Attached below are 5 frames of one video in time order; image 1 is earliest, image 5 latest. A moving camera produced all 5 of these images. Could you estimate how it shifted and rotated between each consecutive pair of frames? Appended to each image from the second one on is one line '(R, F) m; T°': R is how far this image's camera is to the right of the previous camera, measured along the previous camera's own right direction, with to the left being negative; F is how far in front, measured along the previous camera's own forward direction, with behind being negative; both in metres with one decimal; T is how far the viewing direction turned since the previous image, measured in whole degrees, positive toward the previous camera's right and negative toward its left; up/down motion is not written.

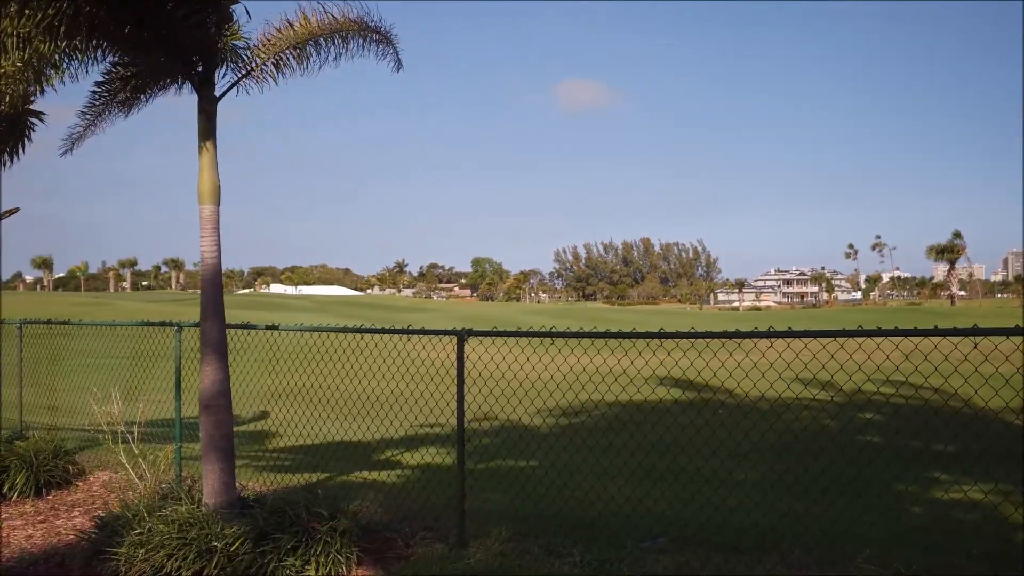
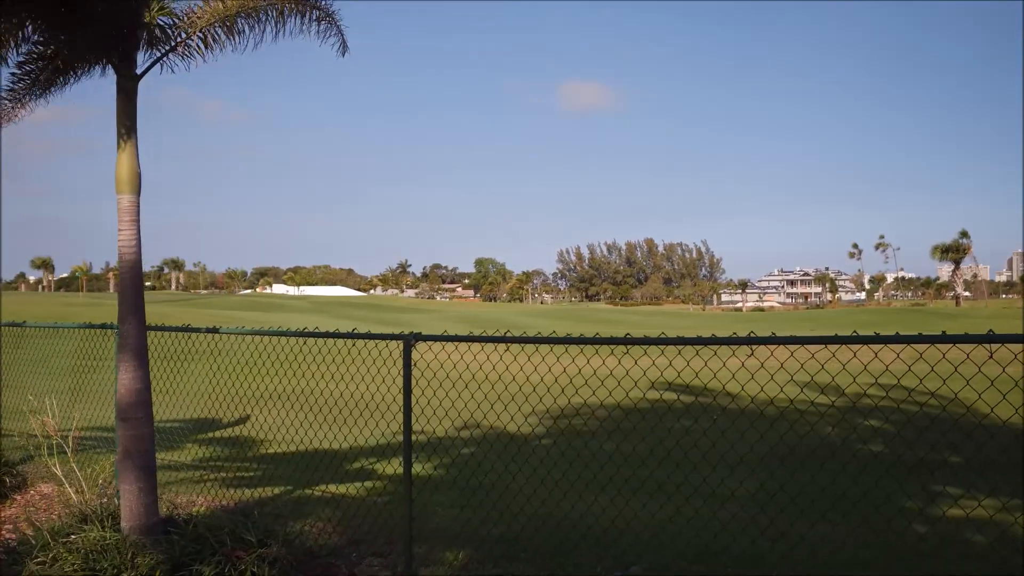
(+0.3, +0.6) m; 0°
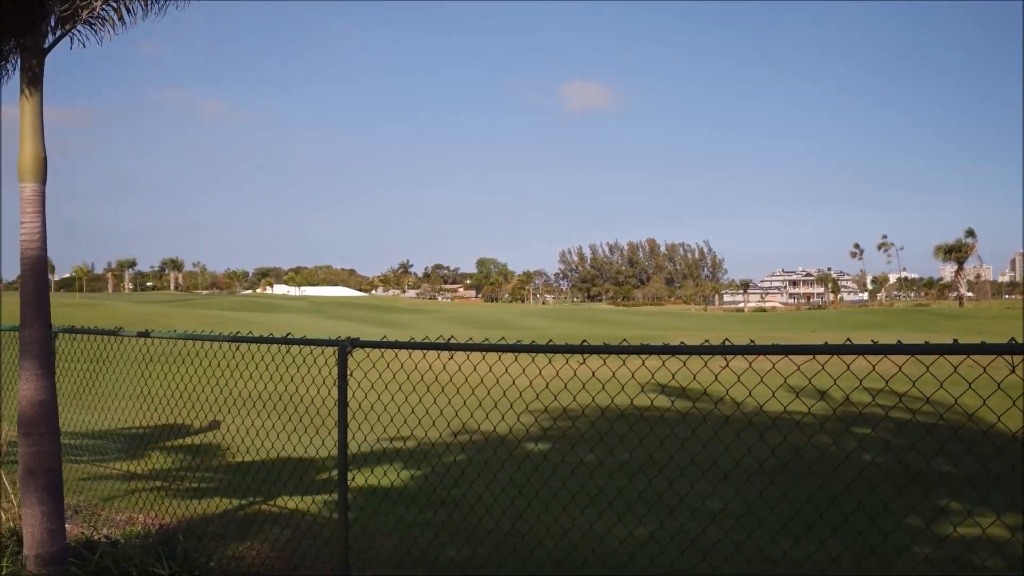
(+0.3, +0.6) m; 0°
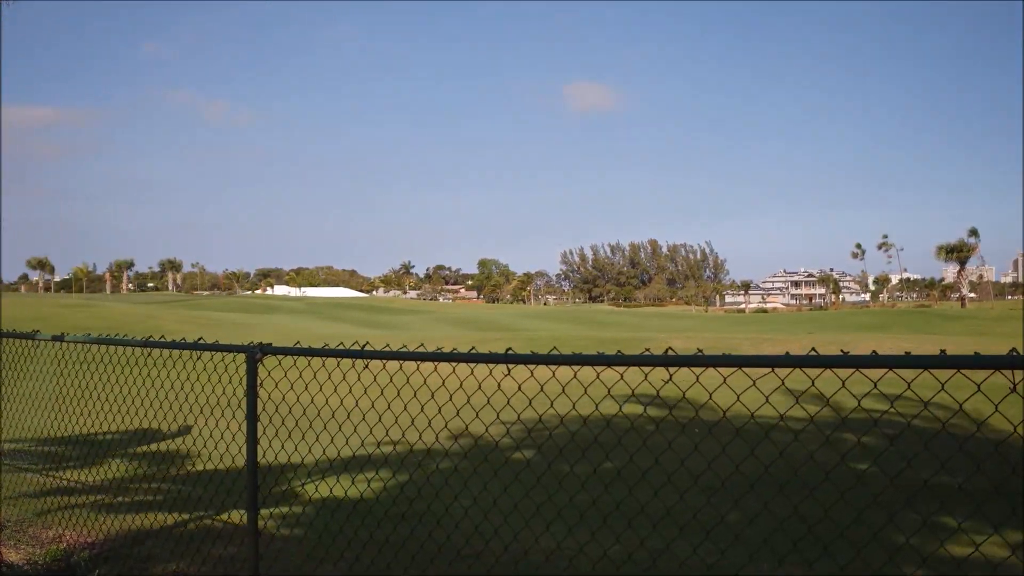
(+0.3, +0.5) m; 0°
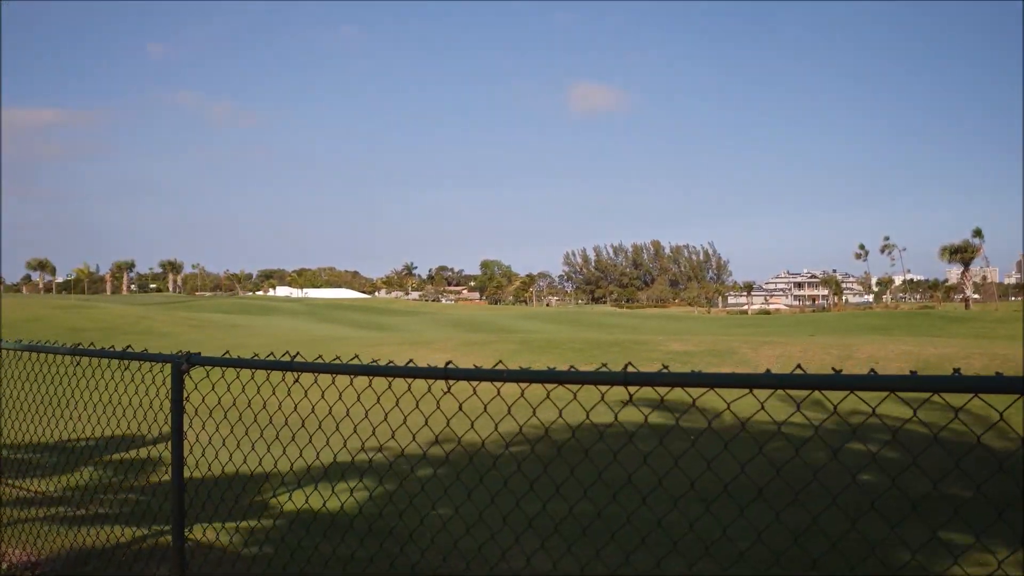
(+0.2, +0.4) m; 0°
